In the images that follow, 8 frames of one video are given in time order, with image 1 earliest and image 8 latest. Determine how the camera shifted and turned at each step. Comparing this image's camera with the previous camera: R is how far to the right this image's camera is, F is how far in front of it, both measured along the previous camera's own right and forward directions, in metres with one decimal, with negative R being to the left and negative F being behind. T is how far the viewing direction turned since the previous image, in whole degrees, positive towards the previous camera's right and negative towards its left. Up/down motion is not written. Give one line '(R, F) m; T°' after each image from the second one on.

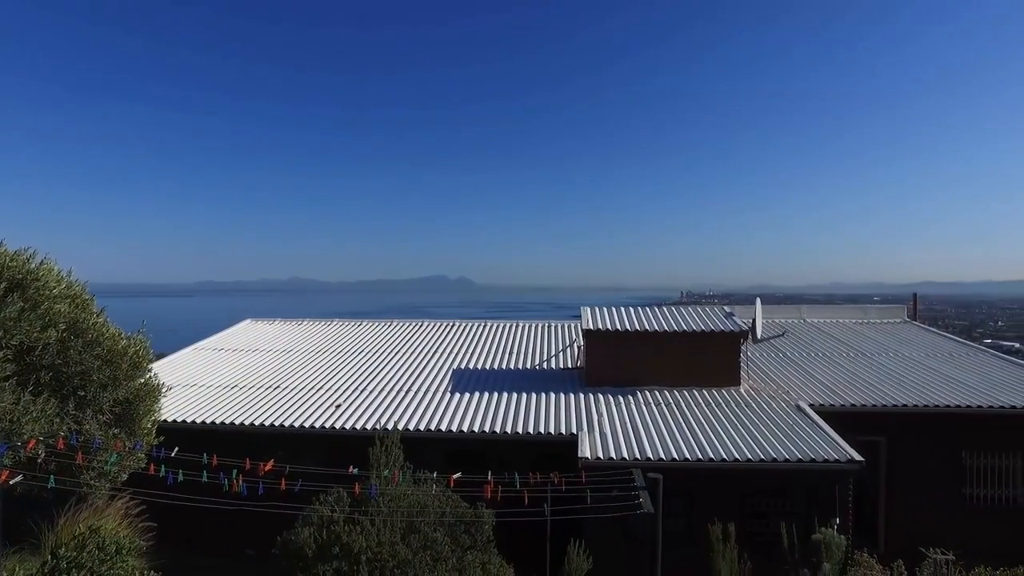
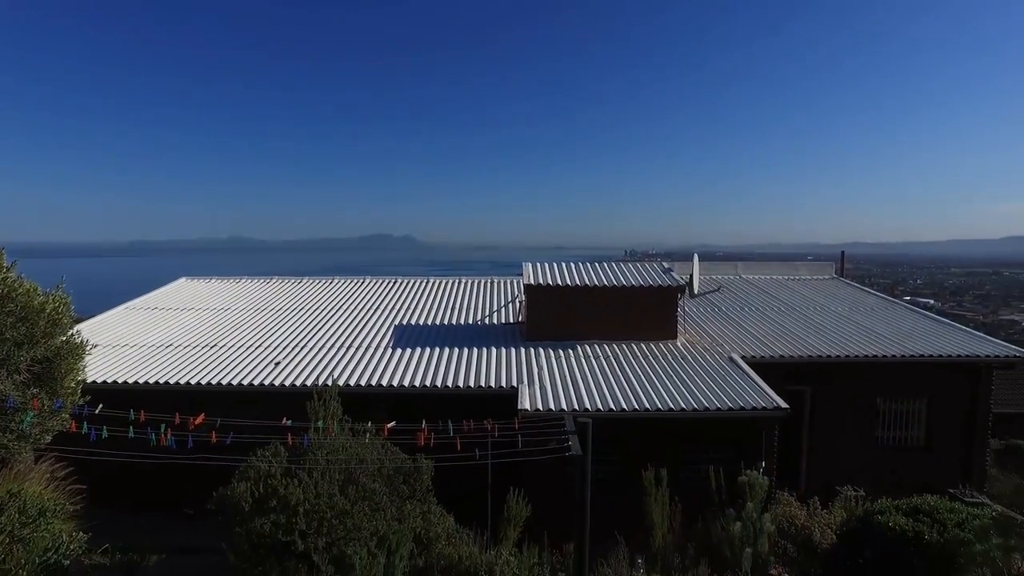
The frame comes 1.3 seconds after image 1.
(+0.5, -0.4) m; +5°
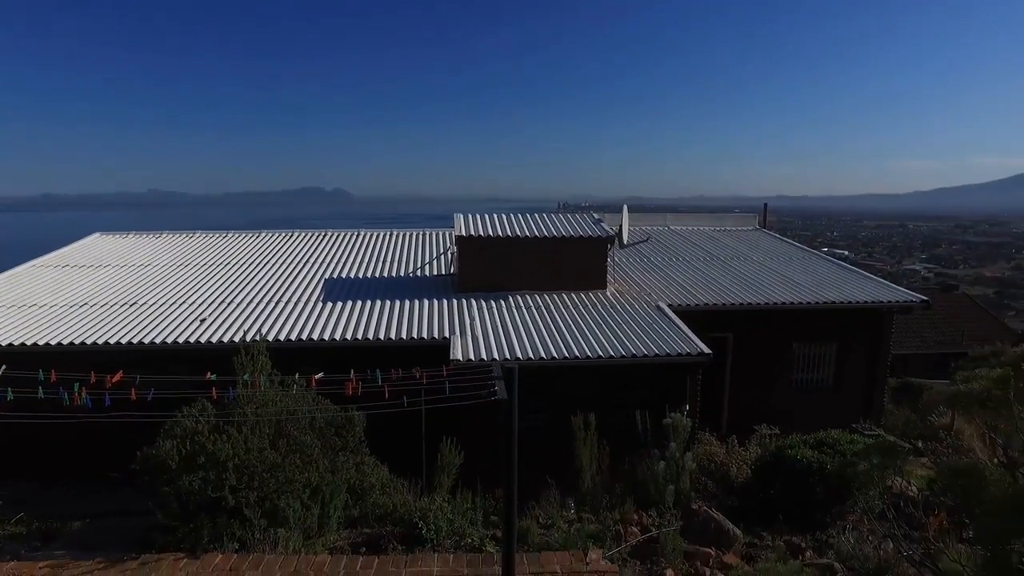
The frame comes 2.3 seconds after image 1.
(+0.2, -0.4) m; +5°
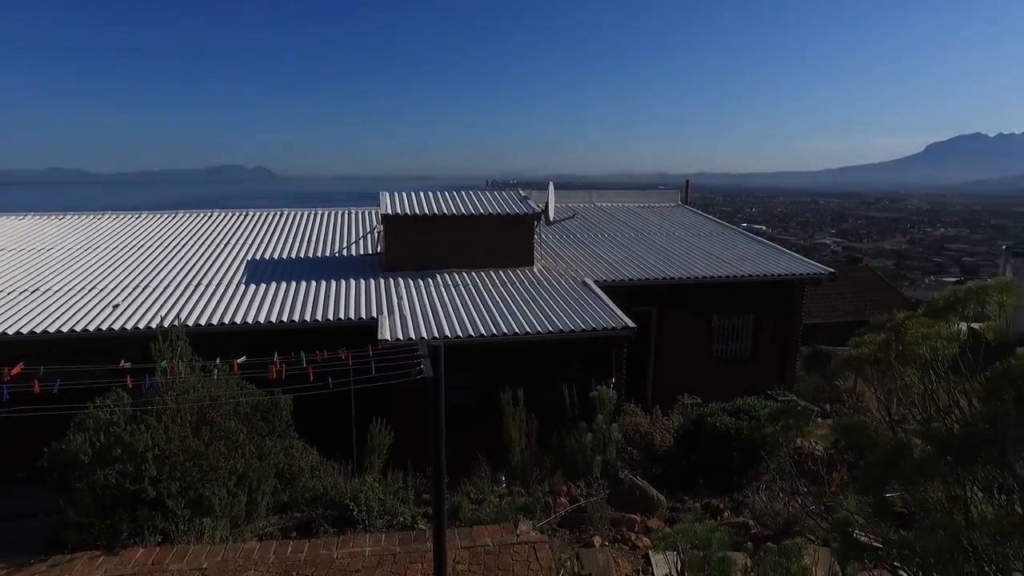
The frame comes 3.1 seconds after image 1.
(+0.1, -0.3) m; +6°
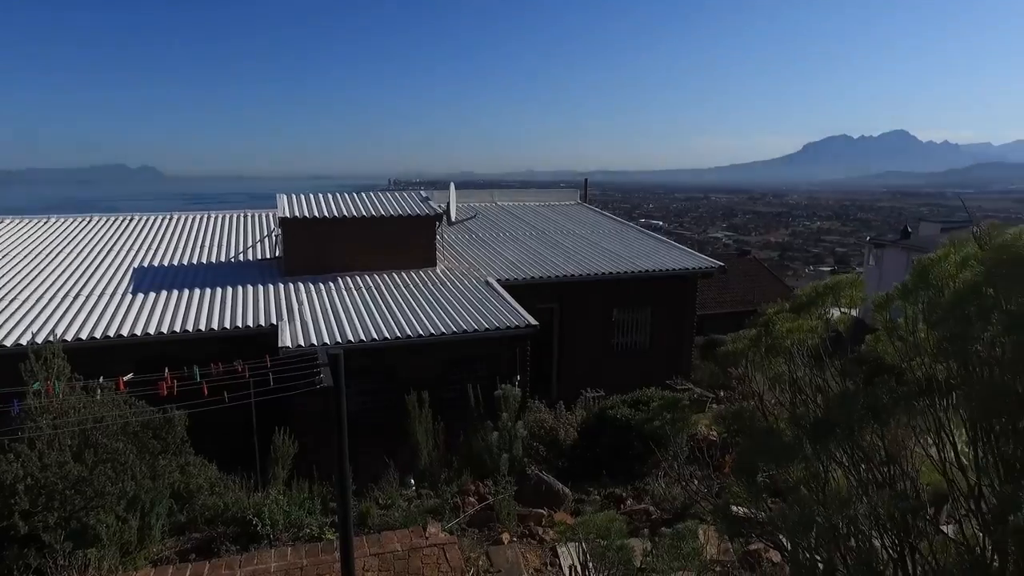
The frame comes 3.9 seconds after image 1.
(+0.2, -0.4) m; +8°
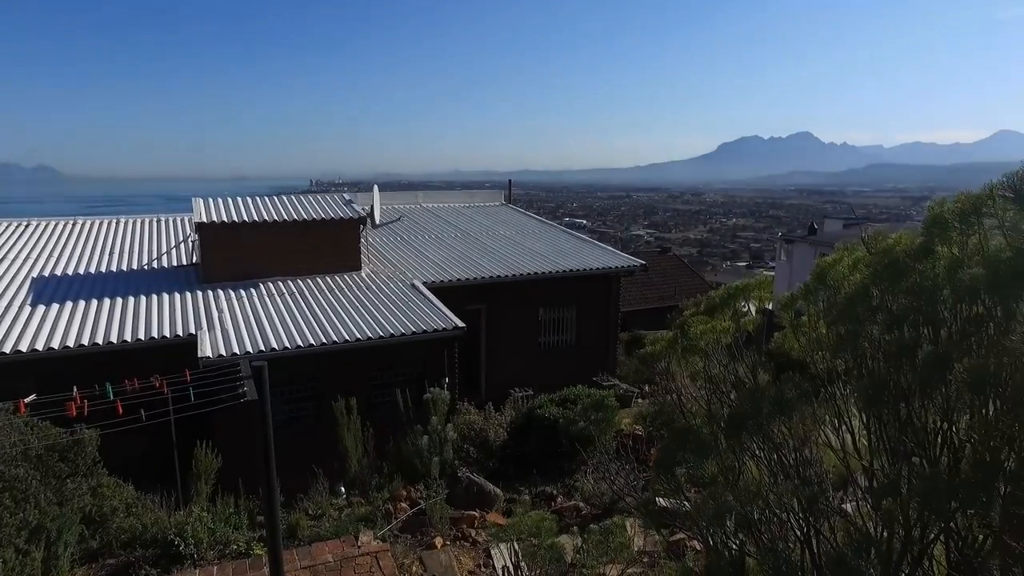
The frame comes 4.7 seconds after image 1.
(0.0, -0.3) m; +6°
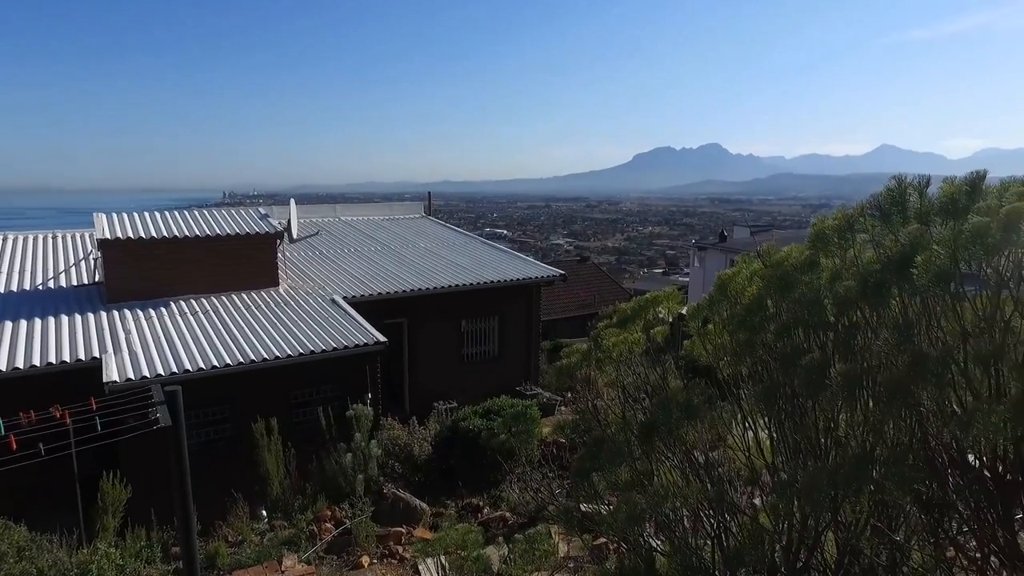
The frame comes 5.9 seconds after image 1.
(+0.1, -0.3) m; +6°
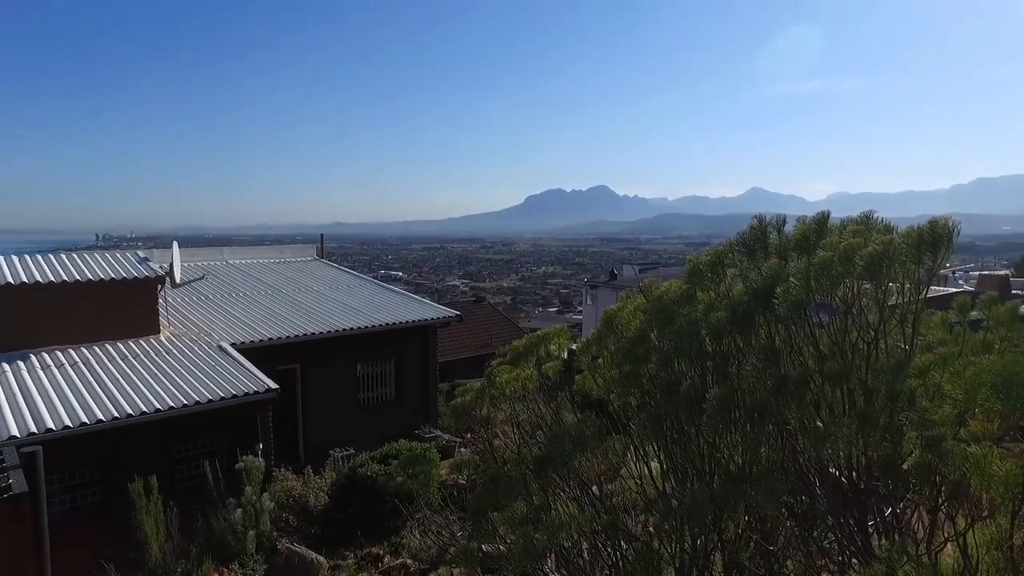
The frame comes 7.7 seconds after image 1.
(0.0, -0.2) m; +8°
